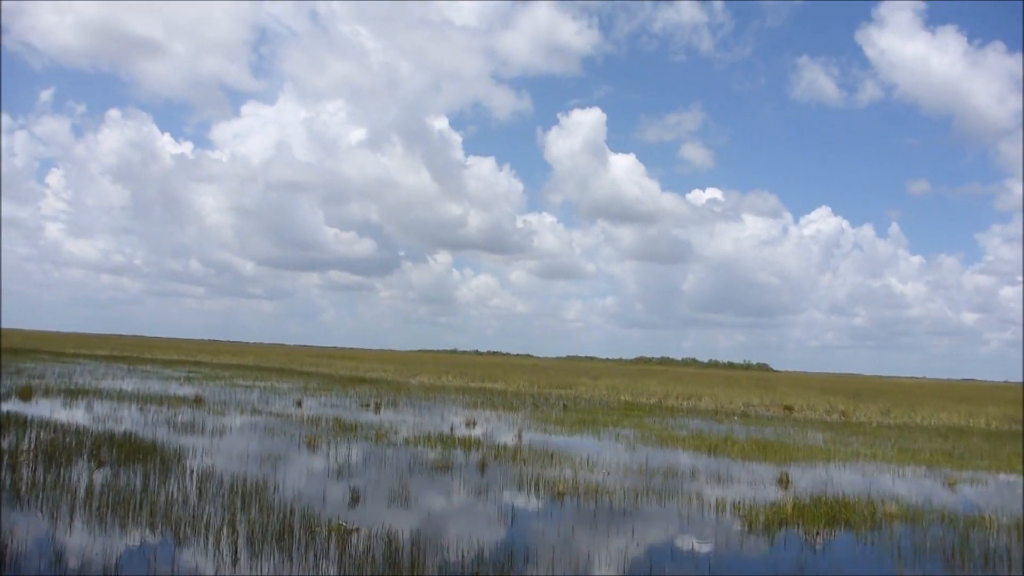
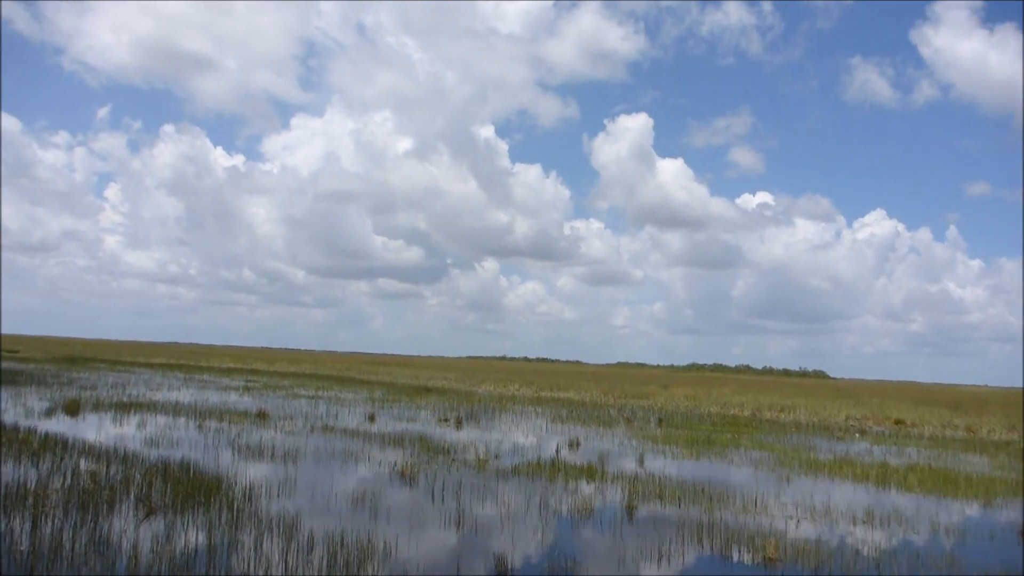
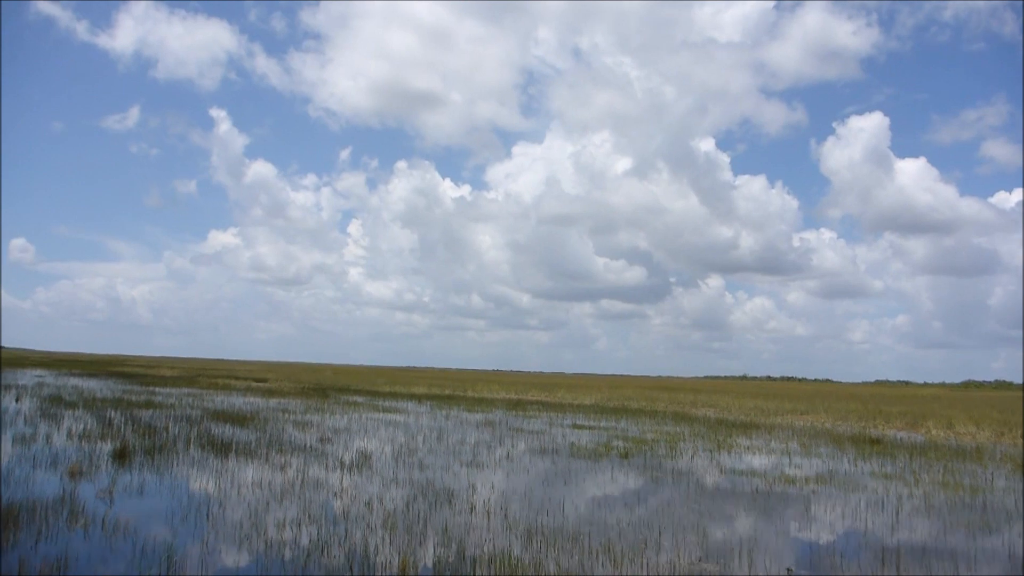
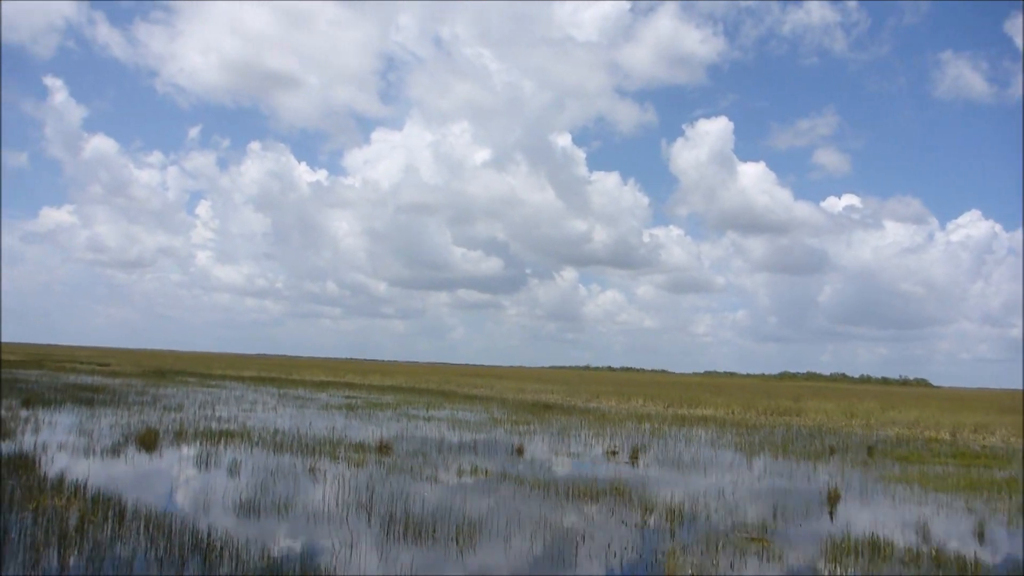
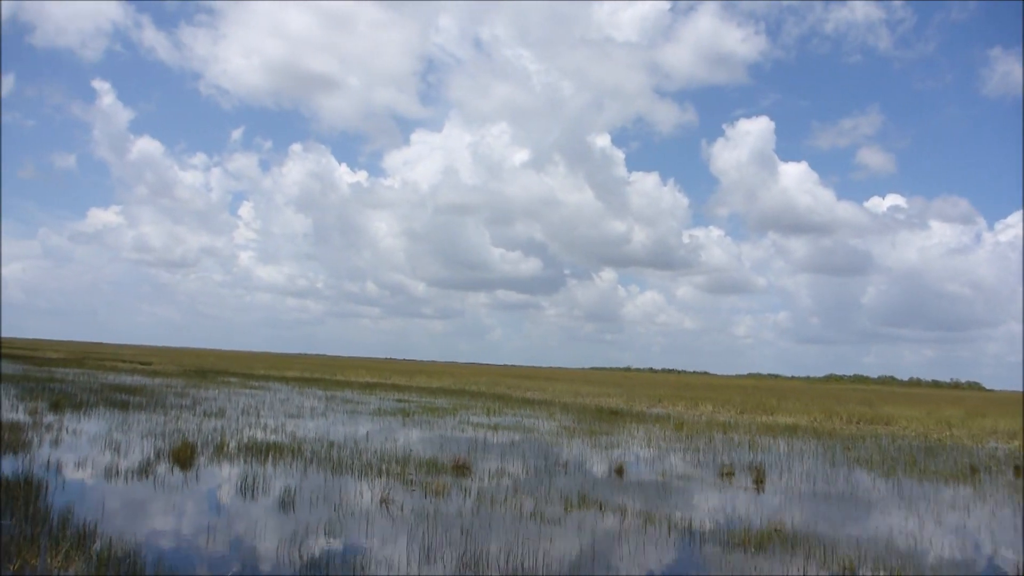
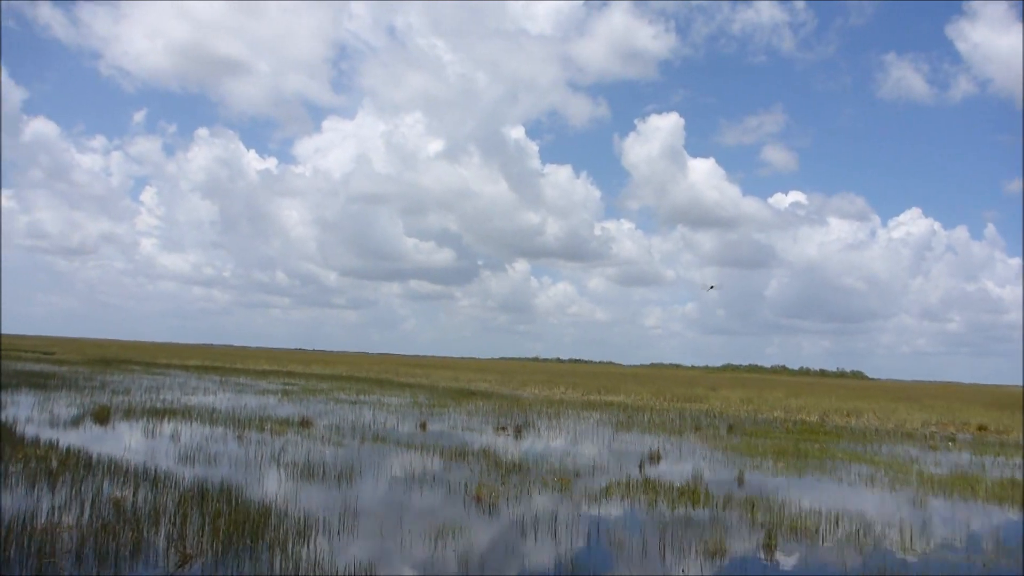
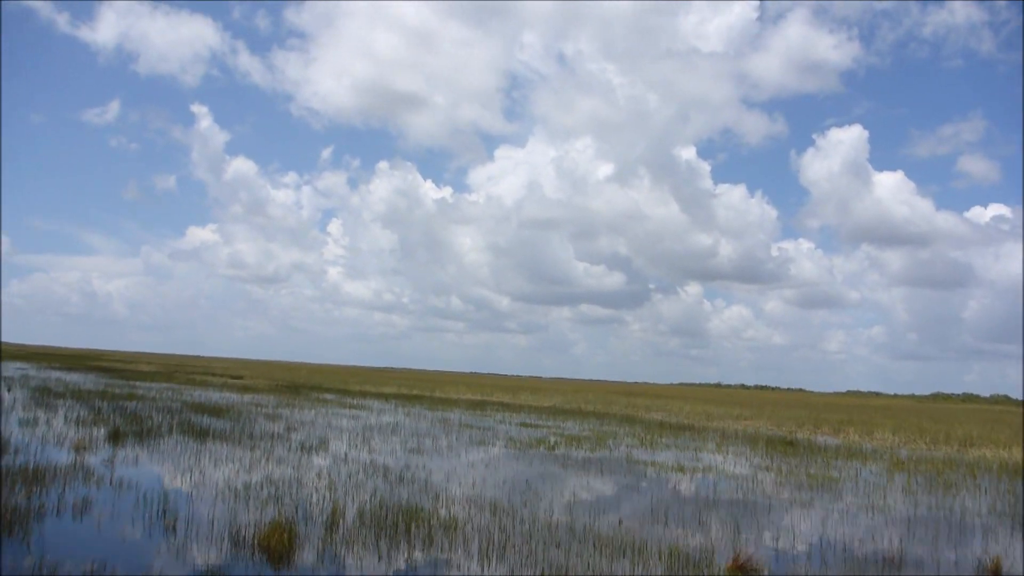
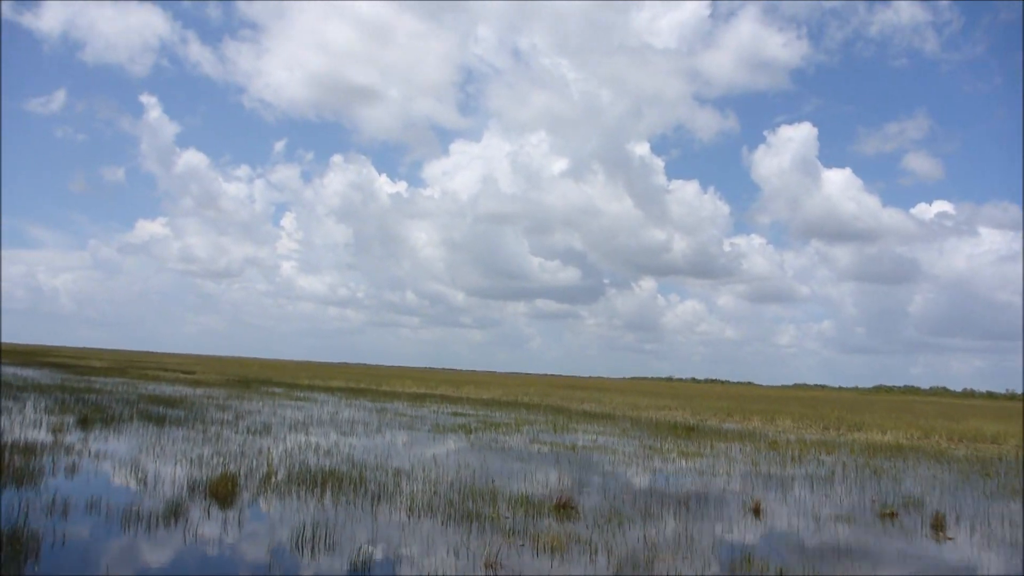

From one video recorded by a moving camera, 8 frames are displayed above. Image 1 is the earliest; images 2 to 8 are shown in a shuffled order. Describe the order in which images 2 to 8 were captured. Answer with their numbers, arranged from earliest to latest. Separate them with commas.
2, 6, 4, 5, 8, 7, 3
